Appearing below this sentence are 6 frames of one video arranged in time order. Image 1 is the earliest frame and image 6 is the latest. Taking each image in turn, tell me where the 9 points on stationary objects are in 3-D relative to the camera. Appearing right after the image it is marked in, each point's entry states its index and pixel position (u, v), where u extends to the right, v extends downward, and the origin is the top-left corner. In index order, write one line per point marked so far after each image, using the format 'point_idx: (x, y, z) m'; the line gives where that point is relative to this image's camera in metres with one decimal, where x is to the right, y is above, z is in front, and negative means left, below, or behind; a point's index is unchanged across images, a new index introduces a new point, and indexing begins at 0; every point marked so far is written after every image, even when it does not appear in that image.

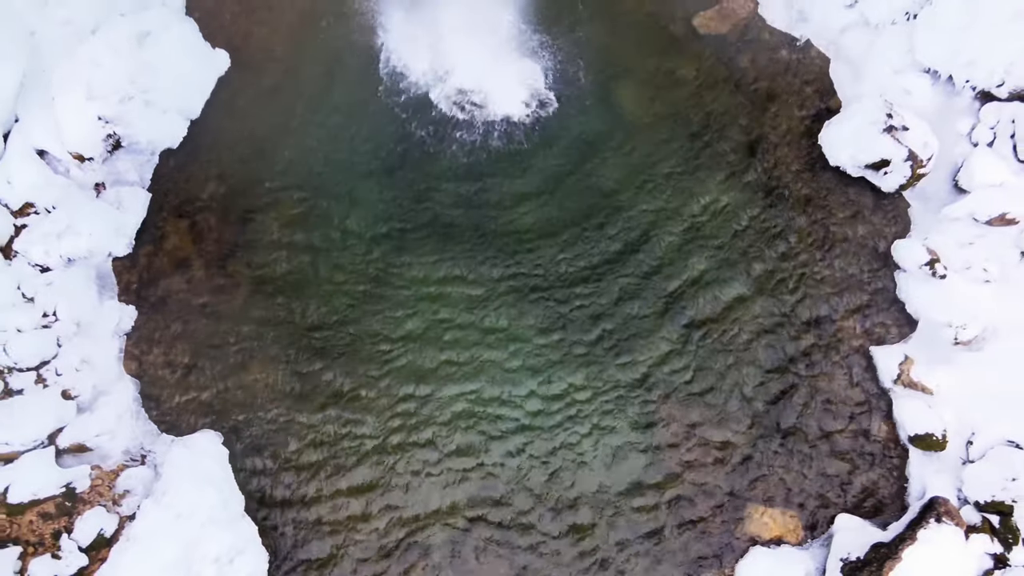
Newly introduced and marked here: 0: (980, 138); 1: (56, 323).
0: (+3.8, +1.2, +5.3) m
1: (-3.5, -0.3, +5.0) m
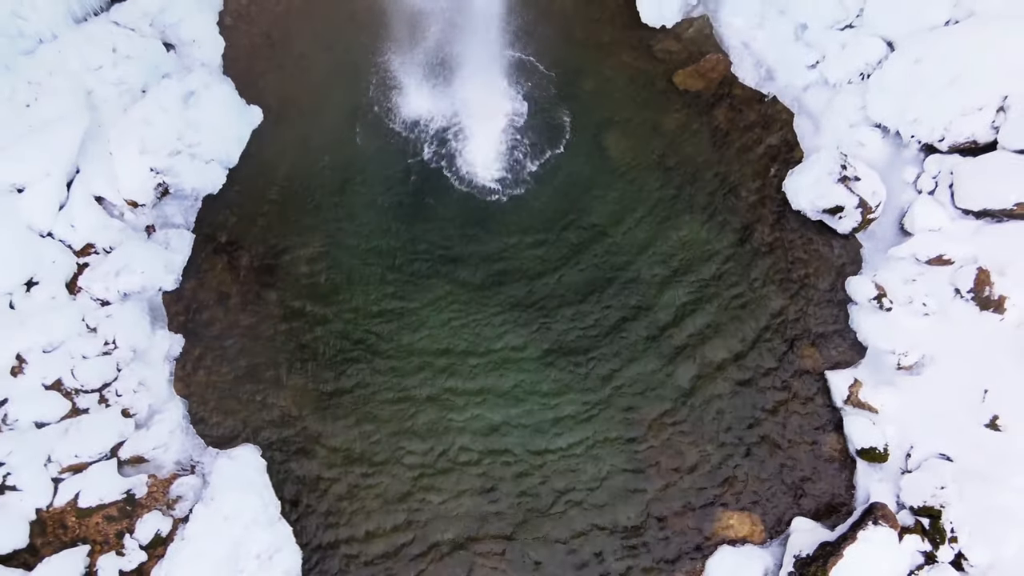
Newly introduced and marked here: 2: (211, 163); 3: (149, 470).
0: (+3.8, +0.9, +6.1) m
1: (-3.5, -0.5, +5.7) m
2: (-2.9, +1.2, +6.3) m
3: (-3.1, -1.5, +5.5) m
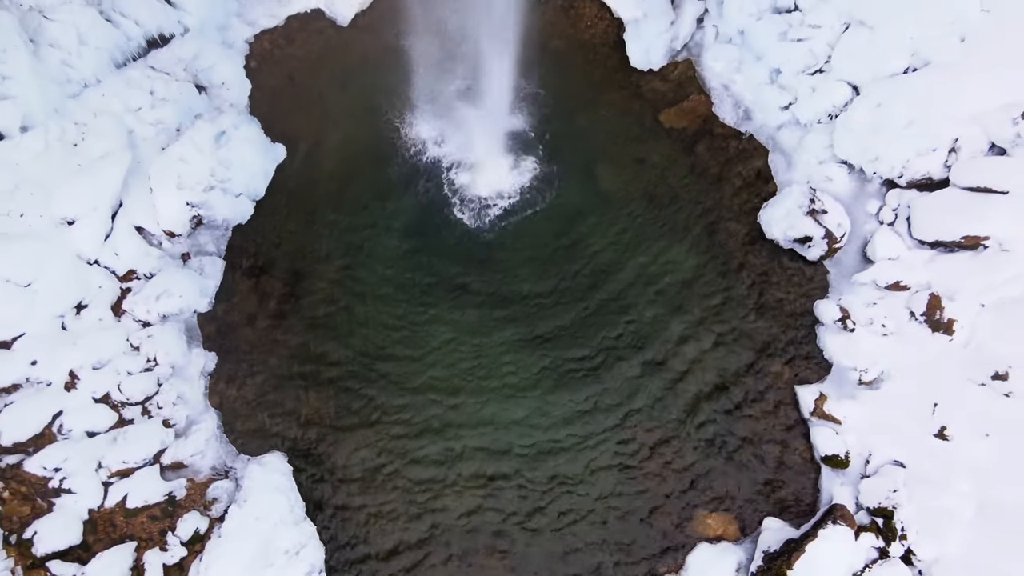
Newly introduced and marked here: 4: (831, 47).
0: (+3.8, +0.7, +6.7) m
1: (-3.5, -0.8, +6.4) m
2: (-2.9, +1.0, +7.0) m
3: (-3.1, -1.8, +6.2) m
4: (+3.4, +2.6, +7.1) m
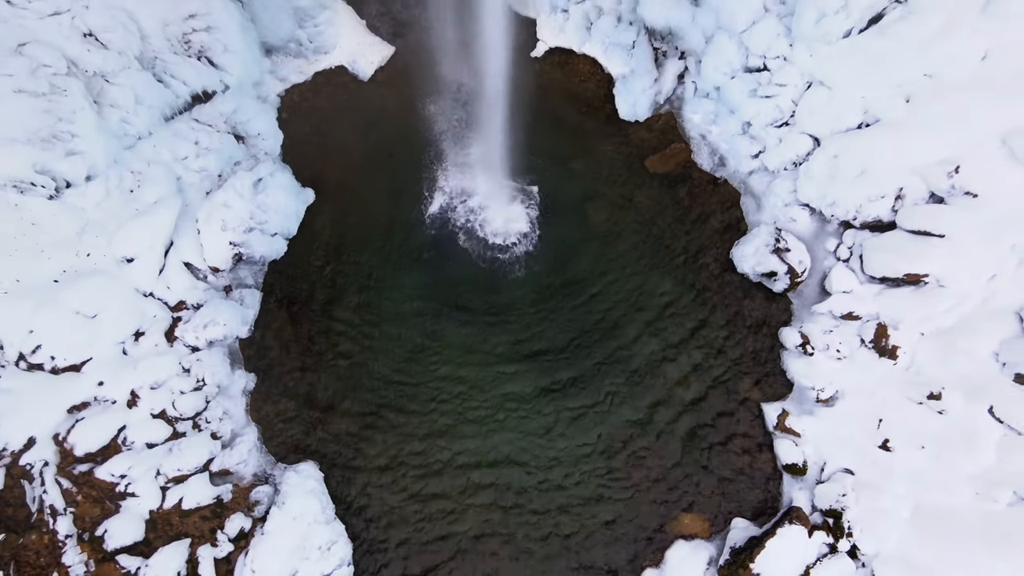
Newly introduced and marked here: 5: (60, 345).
0: (+3.8, +0.4, +7.7) m
1: (-3.4, -1.1, +7.3) m
2: (-2.9, +0.6, +7.9) m
3: (-3.0, -2.1, +7.1) m
4: (+3.5, +2.3, +8.0) m
5: (-4.8, -0.6, +7.0) m
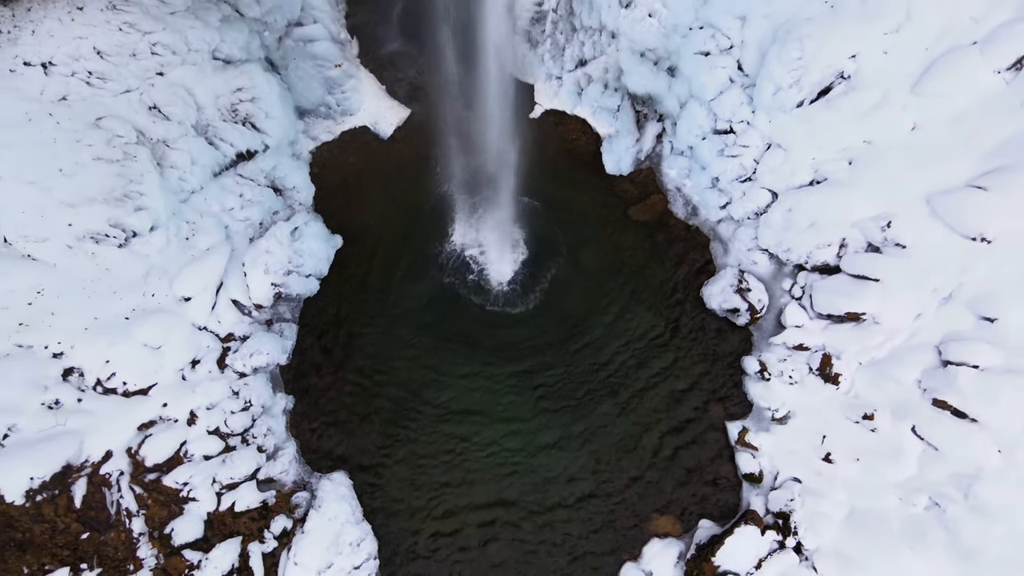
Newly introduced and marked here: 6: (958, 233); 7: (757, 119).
0: (+3.9, -0.1, +9.0) m
1: (-3.4, -1.6, +8.6) m
2: (-2.9, +0.2, +9.2) m
3: (-3.0, -2.6, +8.4) m
4: (+3.5, +1.8, +9.3) m
5: (-4.8, -1.1, +8.3) m
6: (+5.5, +0.7, +8.0) m
7: (+3.5, +2.4, +9.2) m
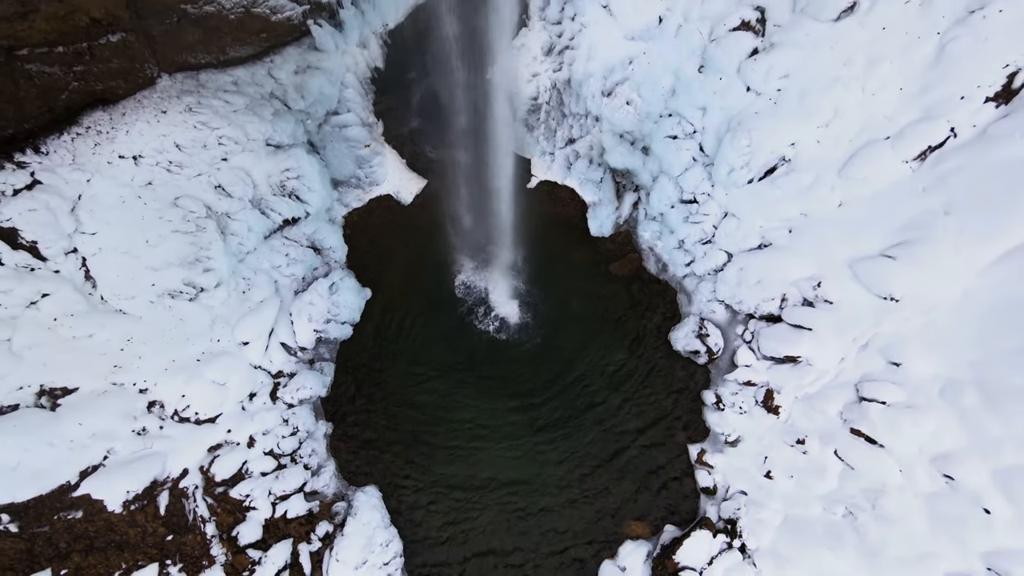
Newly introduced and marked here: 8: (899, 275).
0: (+3.9, -0.8, +10.9) m
1: (-3.4, -2.3, +10.5) m
2: (-2.8, -0.6, +11.1) m
3: (-3.0, -3.3, +10.3) m
4: (+3.5, +1.0, +11.2) m
5: (-4.8, -1.8, +10.2) m
6: (+5.5, -0.1, +9.9) m
7: (+3.5, +1.6, +11.2) m
8: (+5.7, +0.2, +9.7) m
